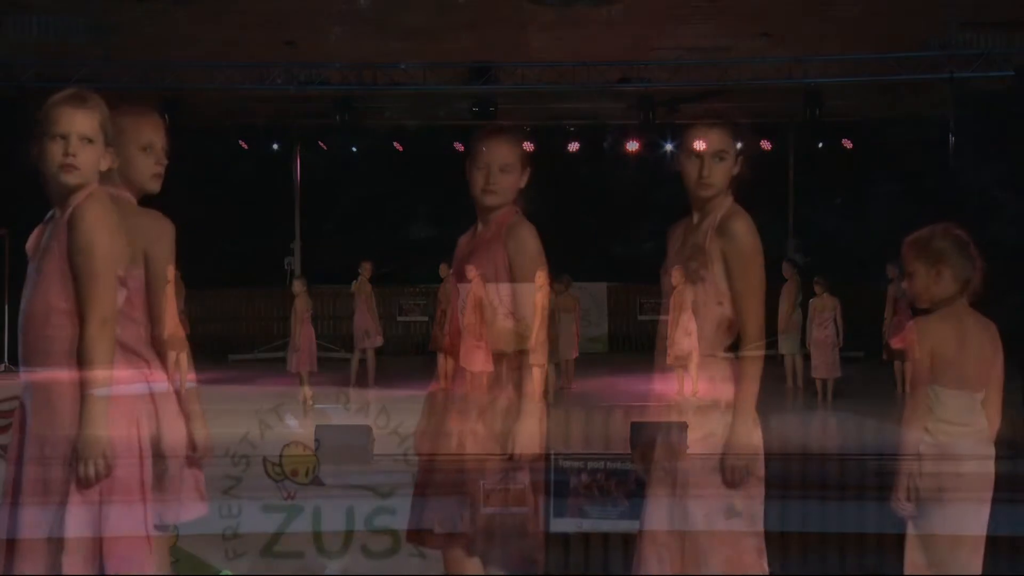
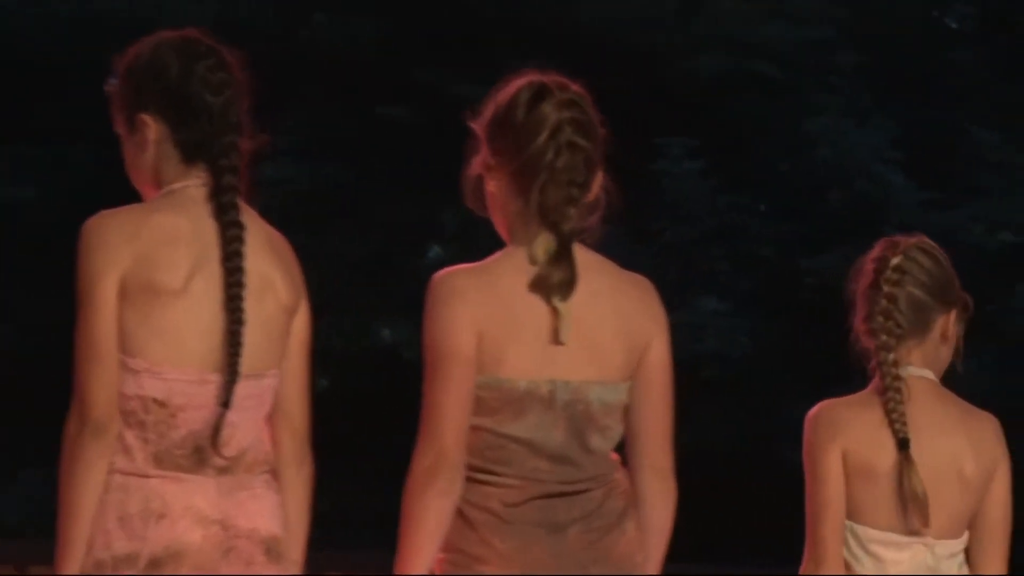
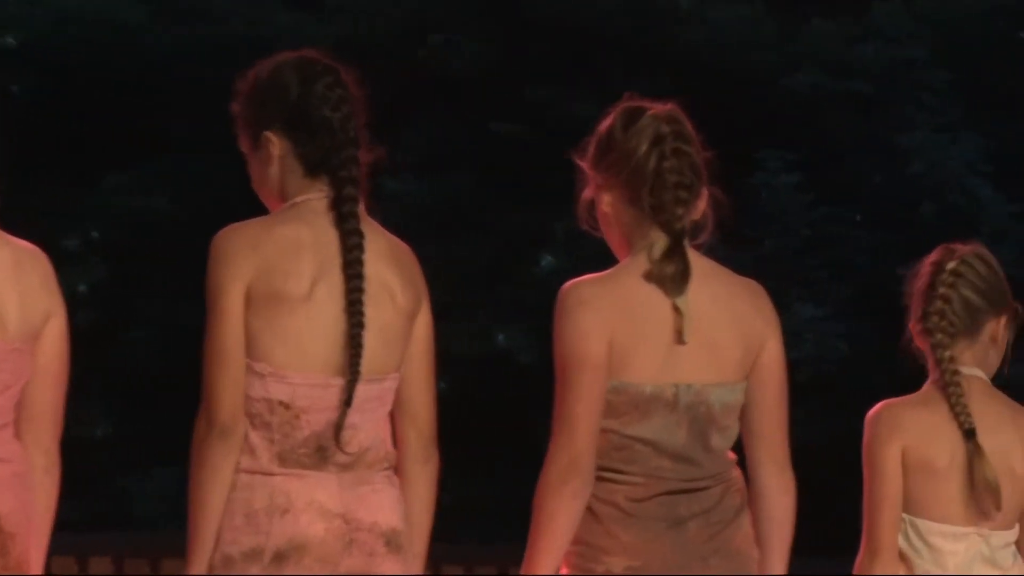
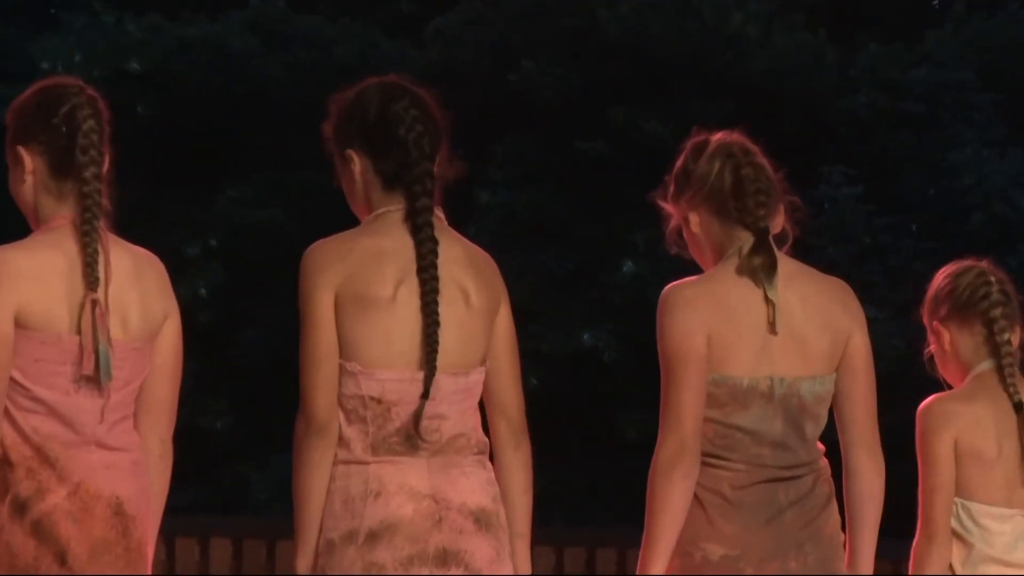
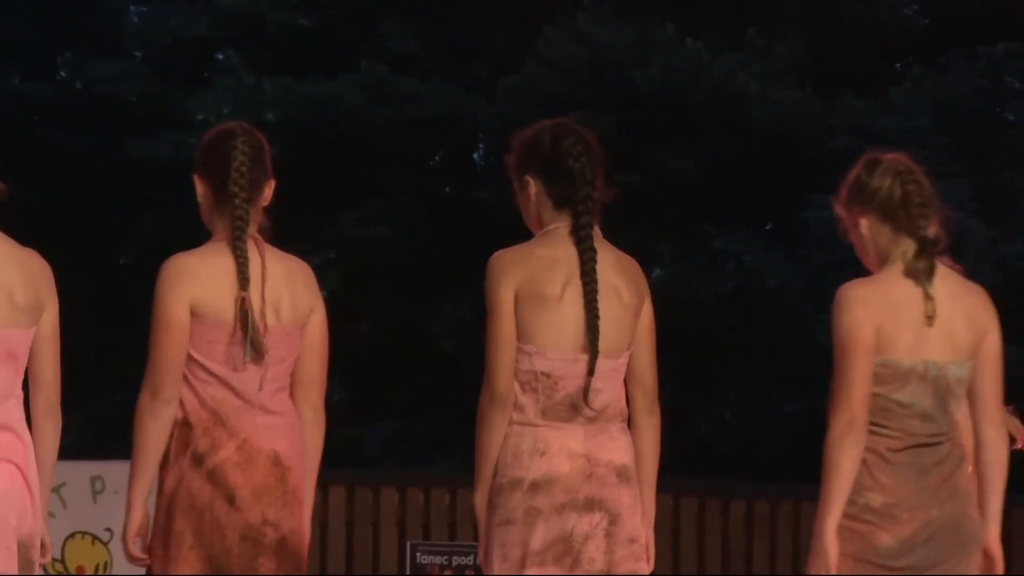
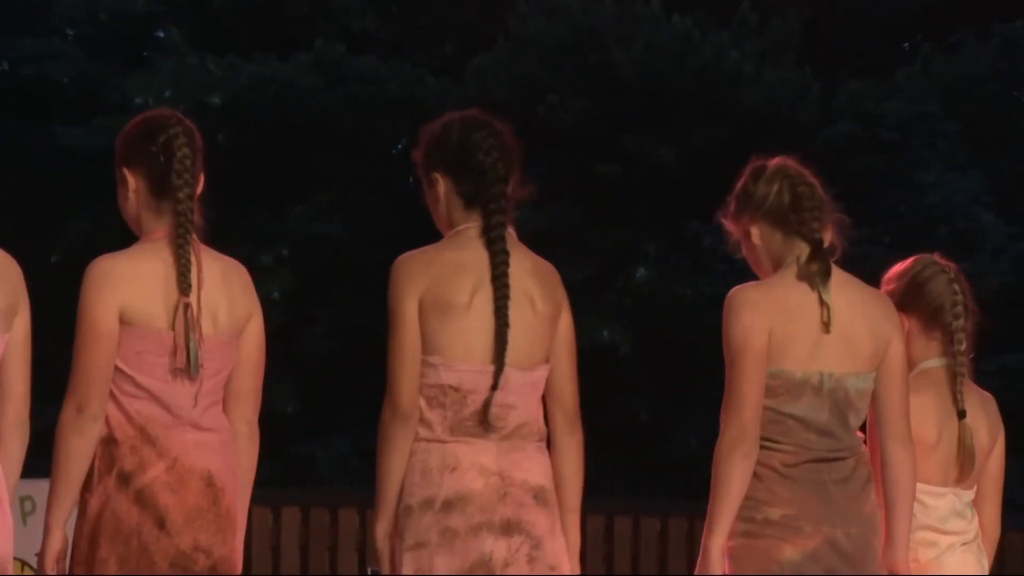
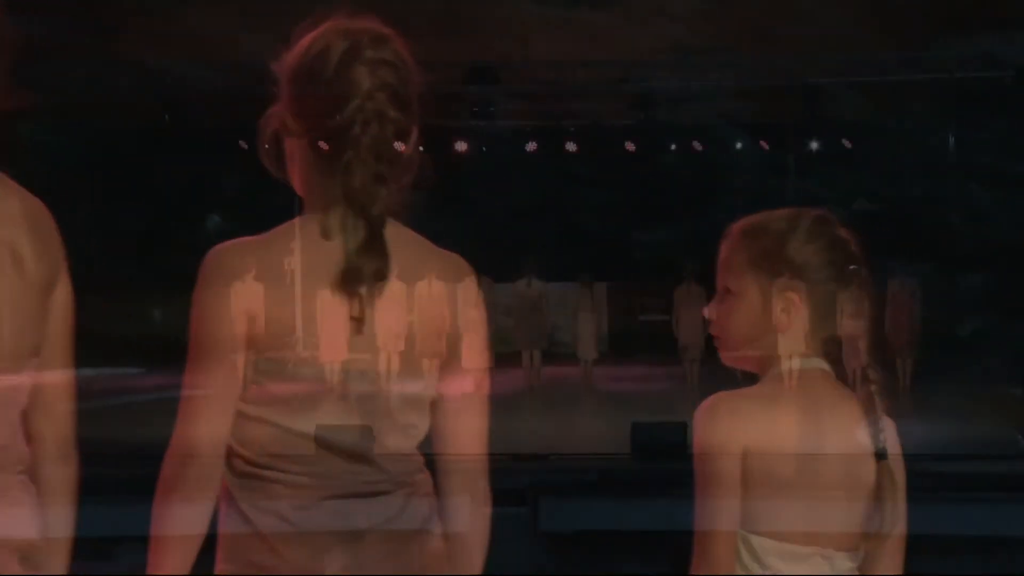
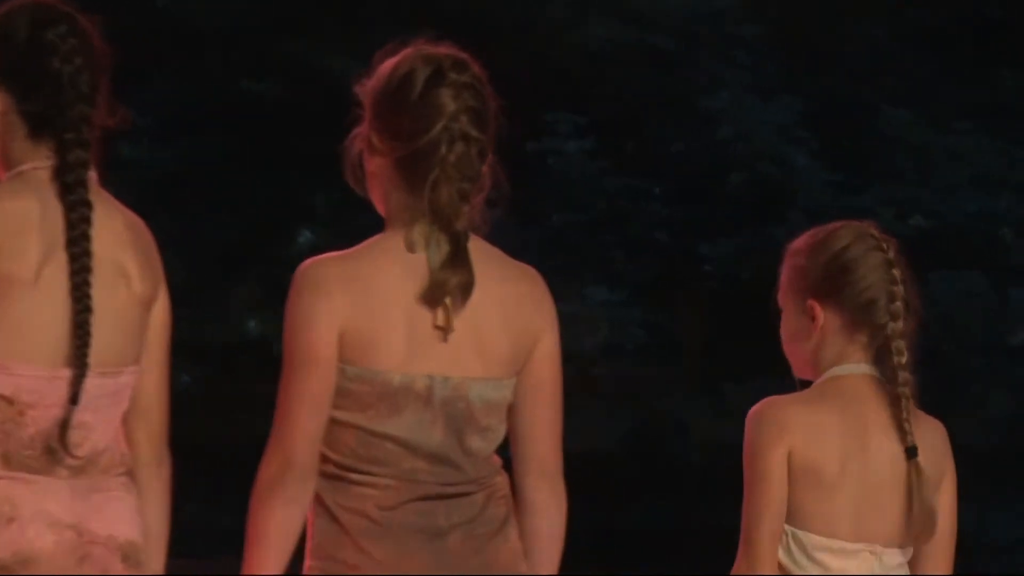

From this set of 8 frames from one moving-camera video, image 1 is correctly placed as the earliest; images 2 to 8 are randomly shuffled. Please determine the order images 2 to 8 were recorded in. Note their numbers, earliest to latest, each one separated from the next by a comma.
5, 6, 4, 3, 2, 8, 7
